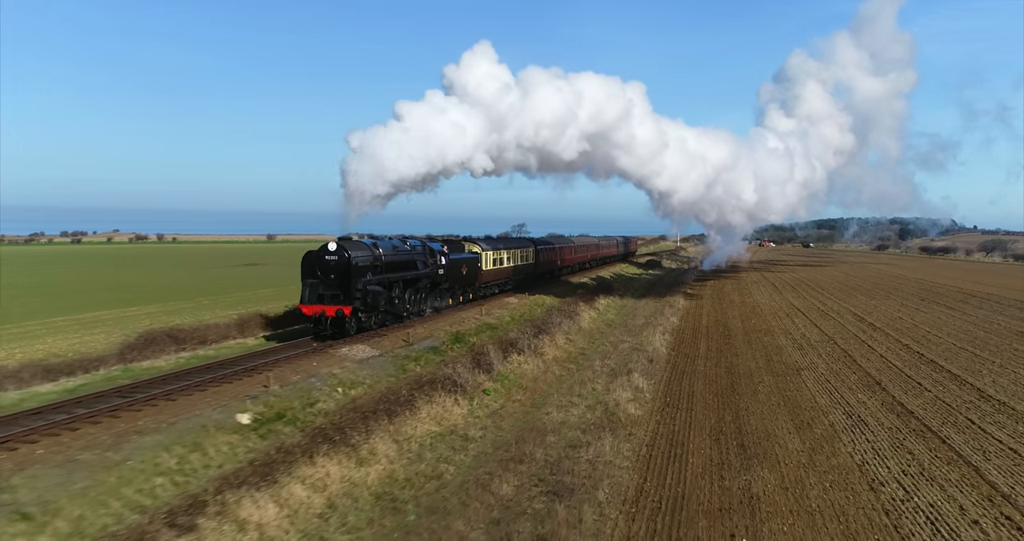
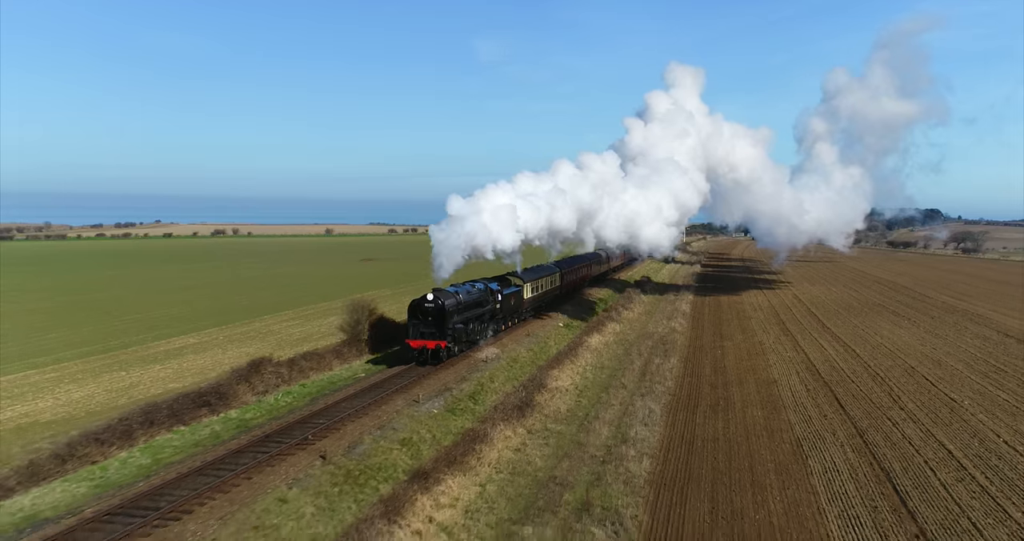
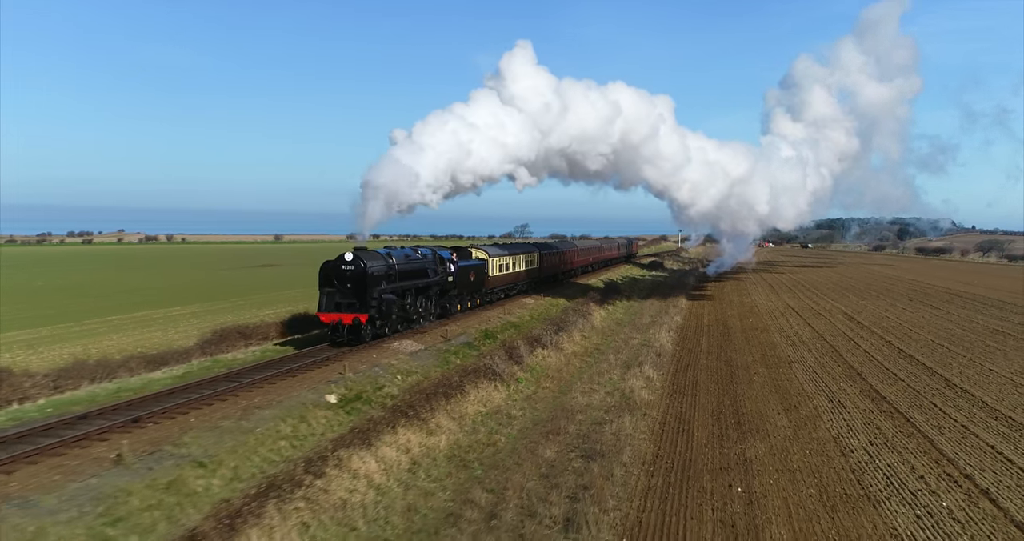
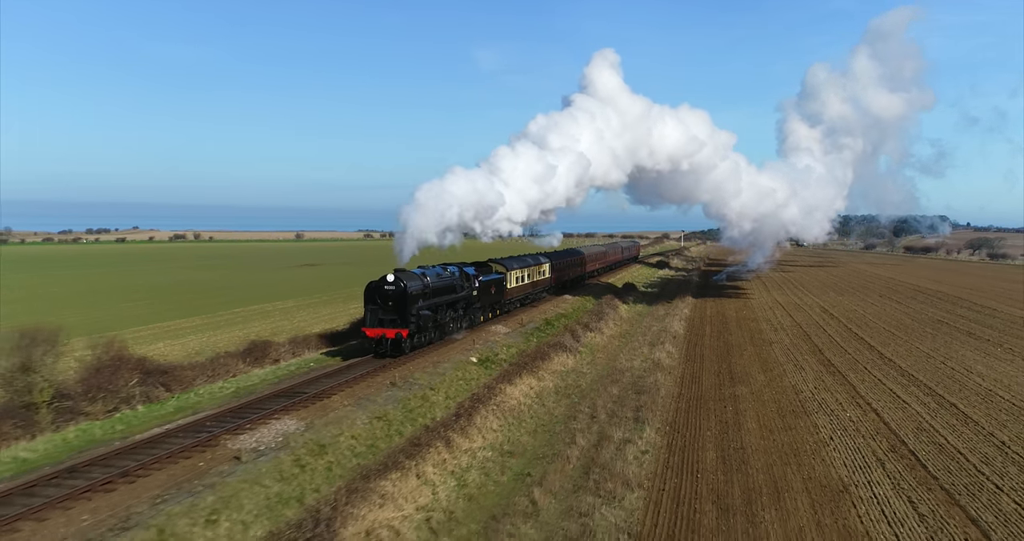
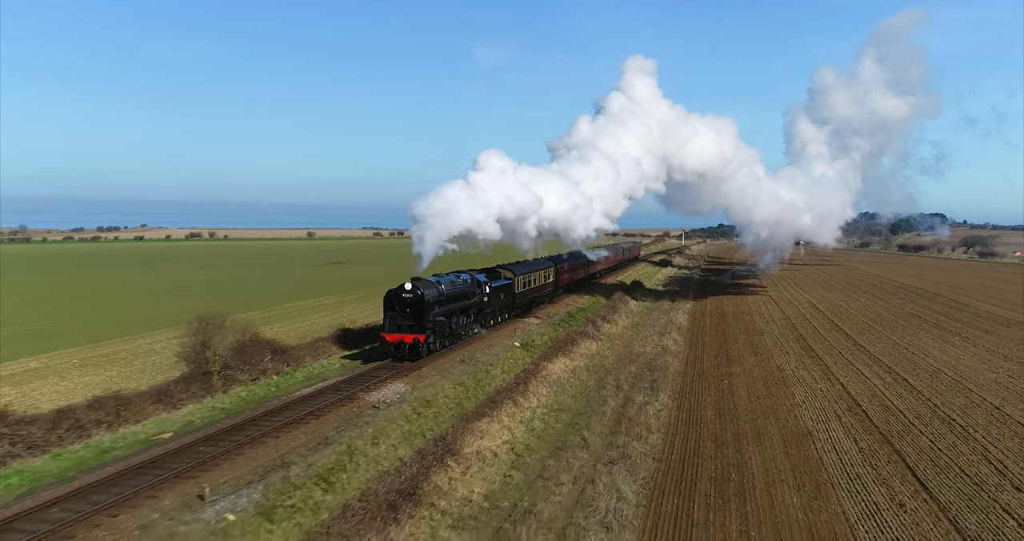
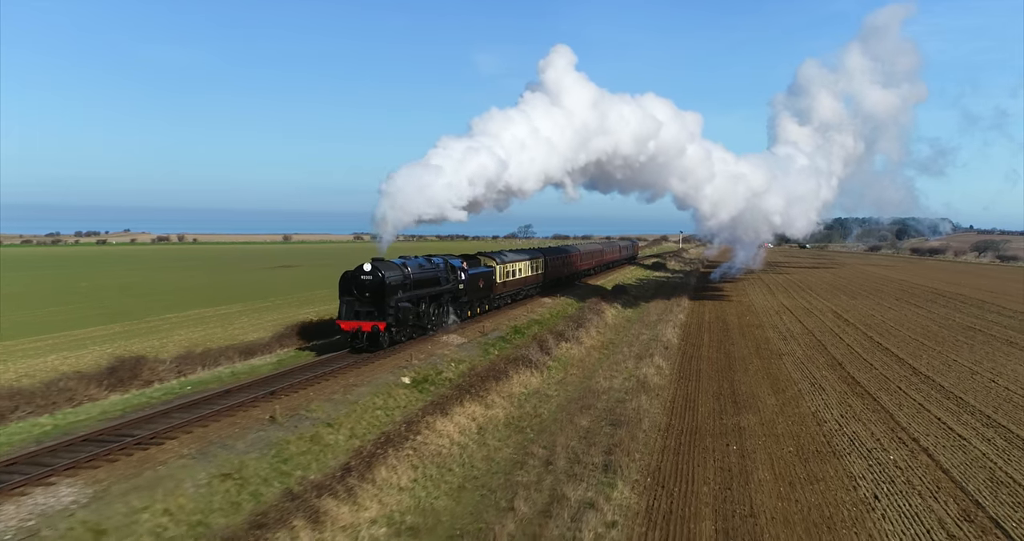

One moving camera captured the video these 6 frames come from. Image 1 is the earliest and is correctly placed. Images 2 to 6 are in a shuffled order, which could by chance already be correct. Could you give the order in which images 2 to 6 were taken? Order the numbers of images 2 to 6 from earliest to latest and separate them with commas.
3, 6, 4, 5, 2
